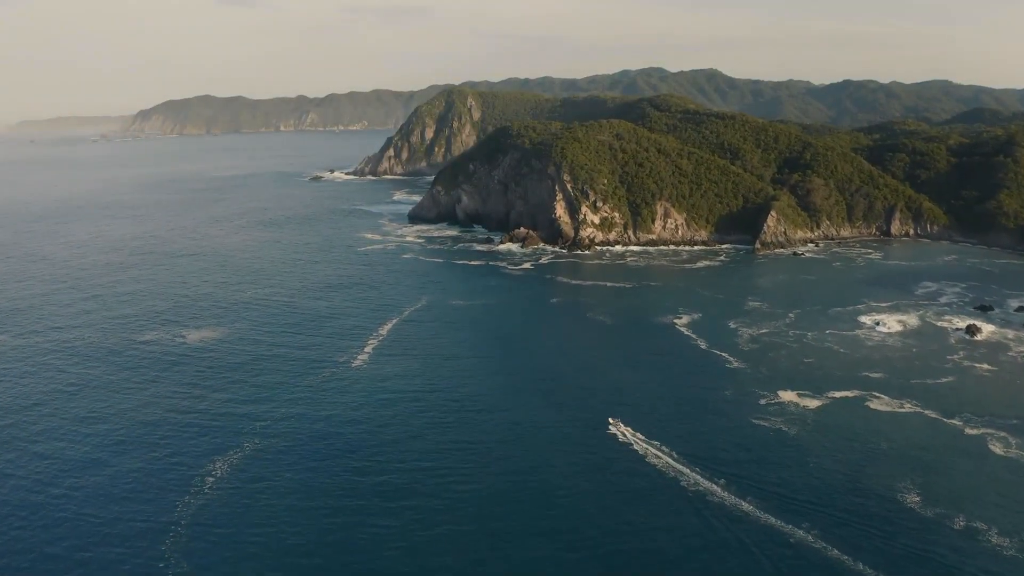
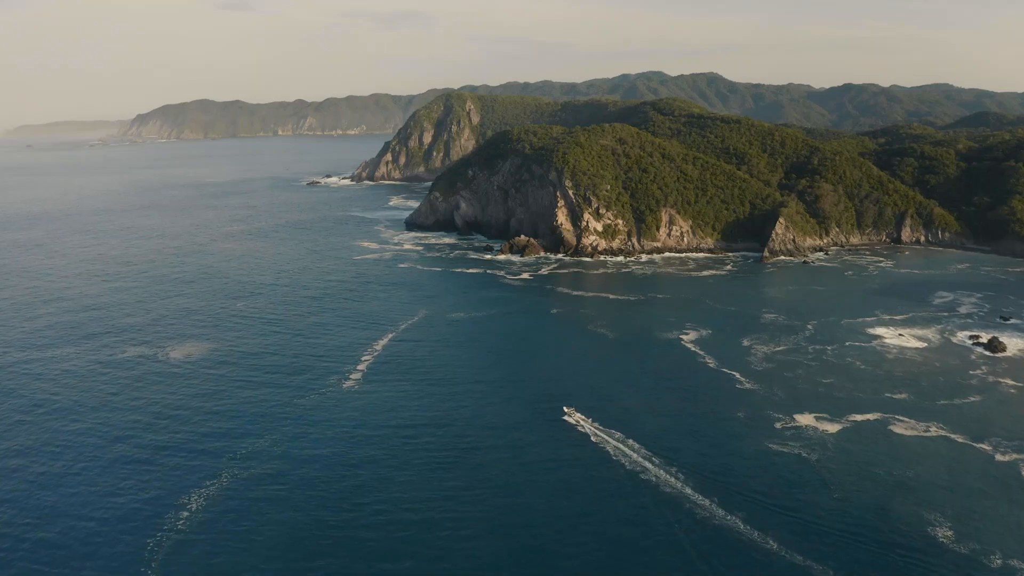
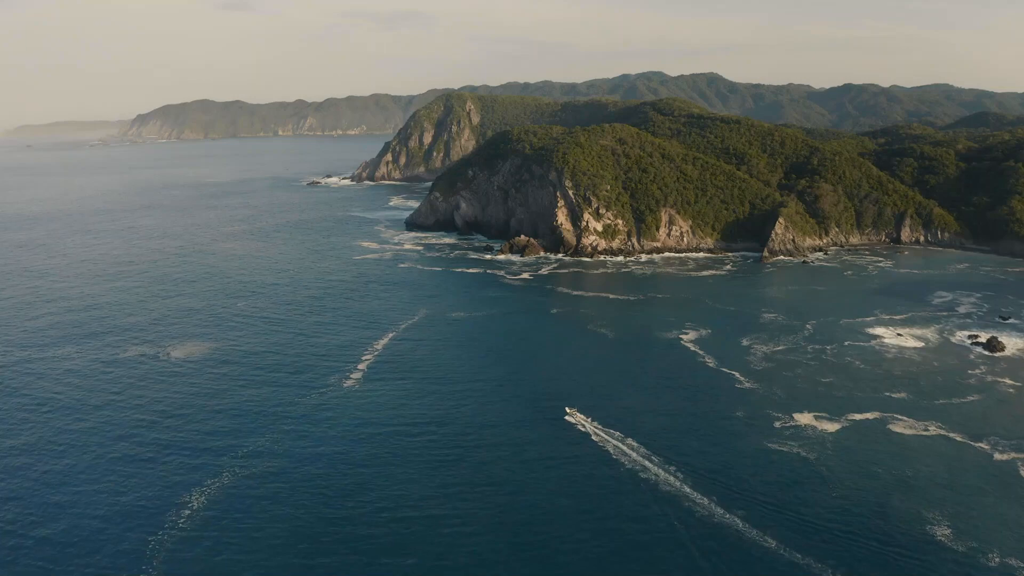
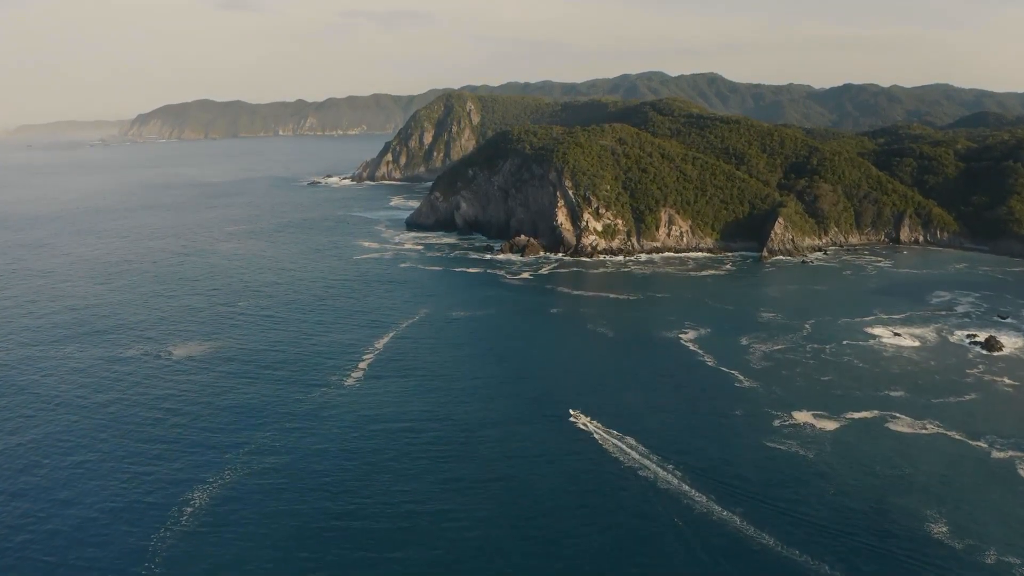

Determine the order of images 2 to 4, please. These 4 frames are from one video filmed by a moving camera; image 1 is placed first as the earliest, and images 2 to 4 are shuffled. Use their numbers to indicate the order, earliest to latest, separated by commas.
4, 3, 2
